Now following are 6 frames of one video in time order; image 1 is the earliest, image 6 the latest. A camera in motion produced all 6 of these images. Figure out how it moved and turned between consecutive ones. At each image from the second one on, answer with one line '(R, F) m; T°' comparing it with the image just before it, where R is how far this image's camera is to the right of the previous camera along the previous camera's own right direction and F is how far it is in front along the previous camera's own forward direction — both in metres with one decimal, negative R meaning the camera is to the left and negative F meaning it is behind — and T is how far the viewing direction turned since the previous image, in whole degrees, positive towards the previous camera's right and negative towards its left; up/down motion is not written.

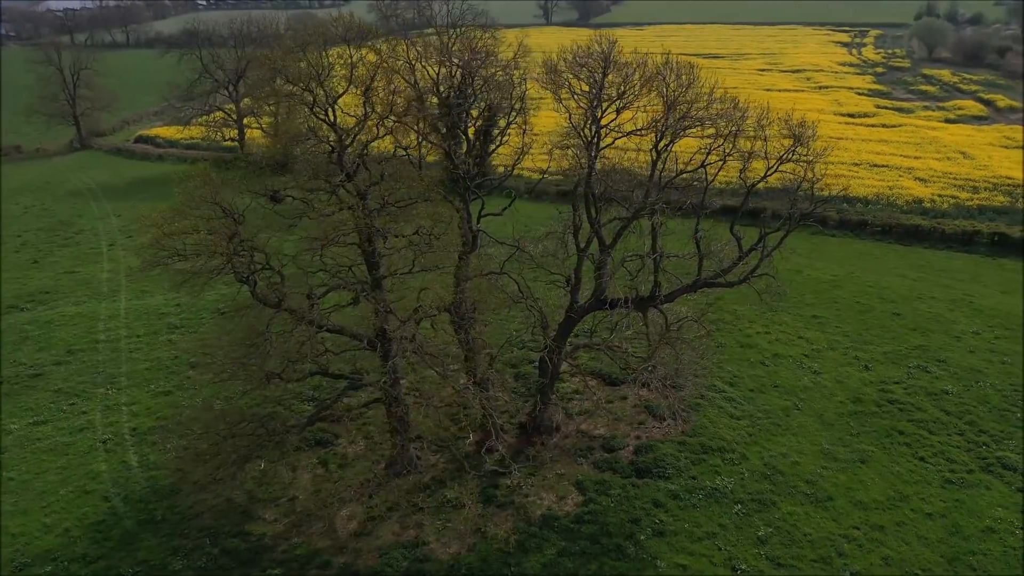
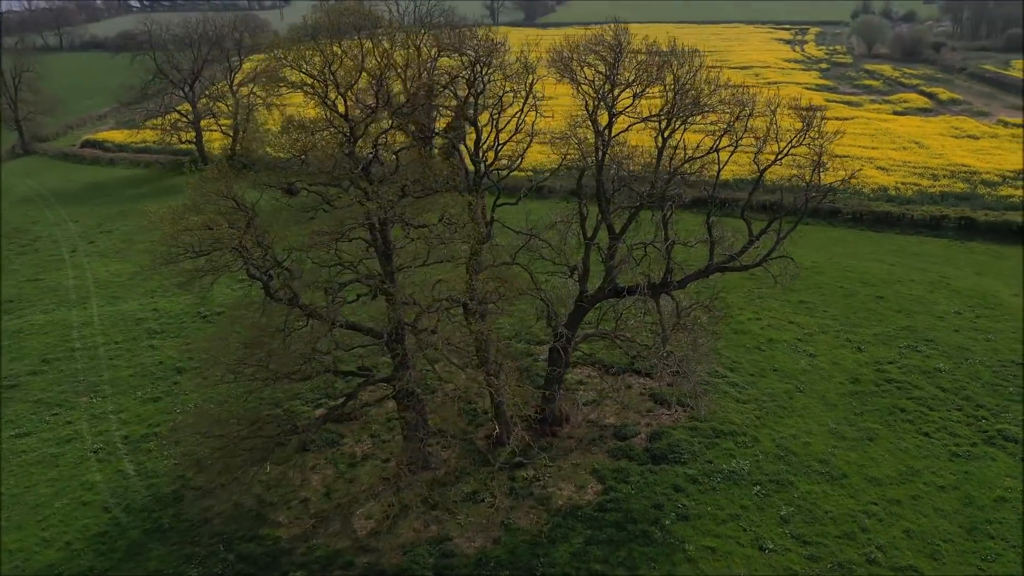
(-1.3, +0.2) m; +4°
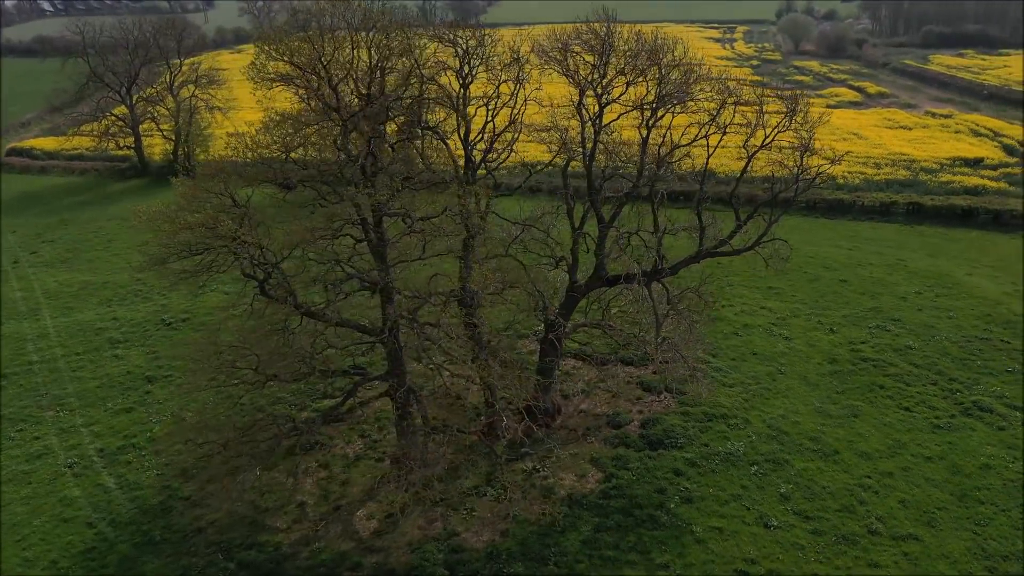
(-1.1, +0.1) m; +5°
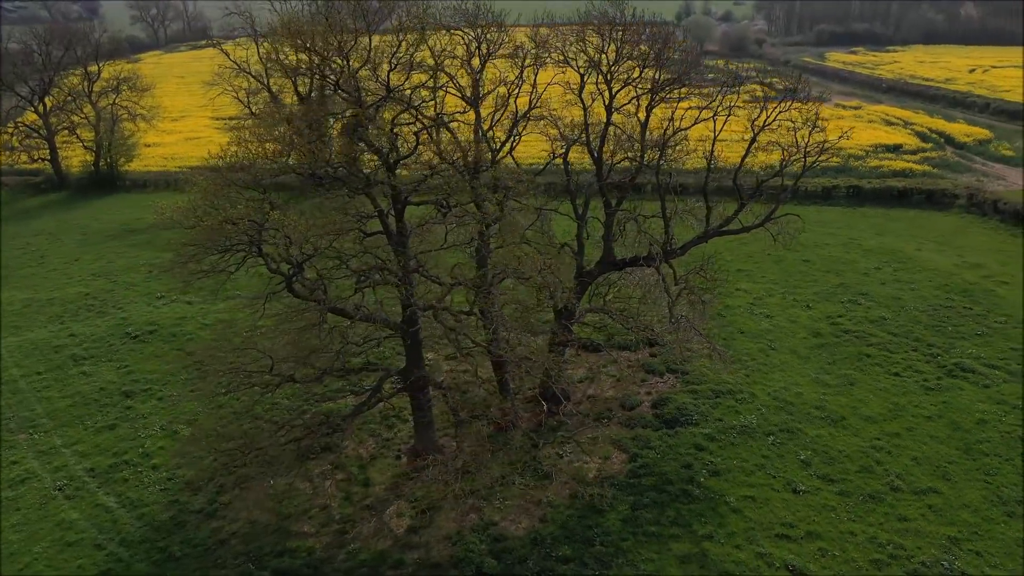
(-2.1, +0.1) m; +6°
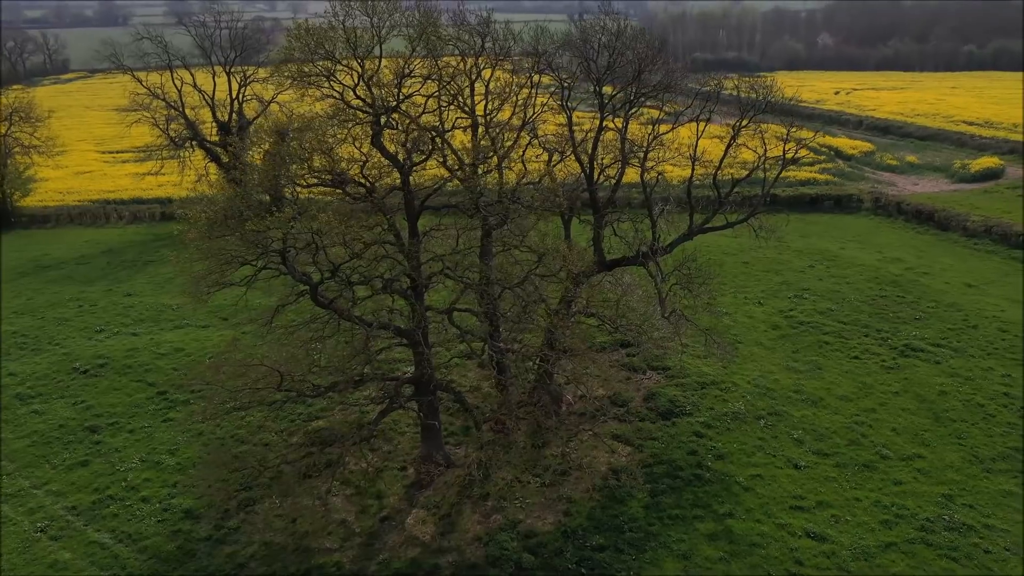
(-2.3, -0.1) m; +8°
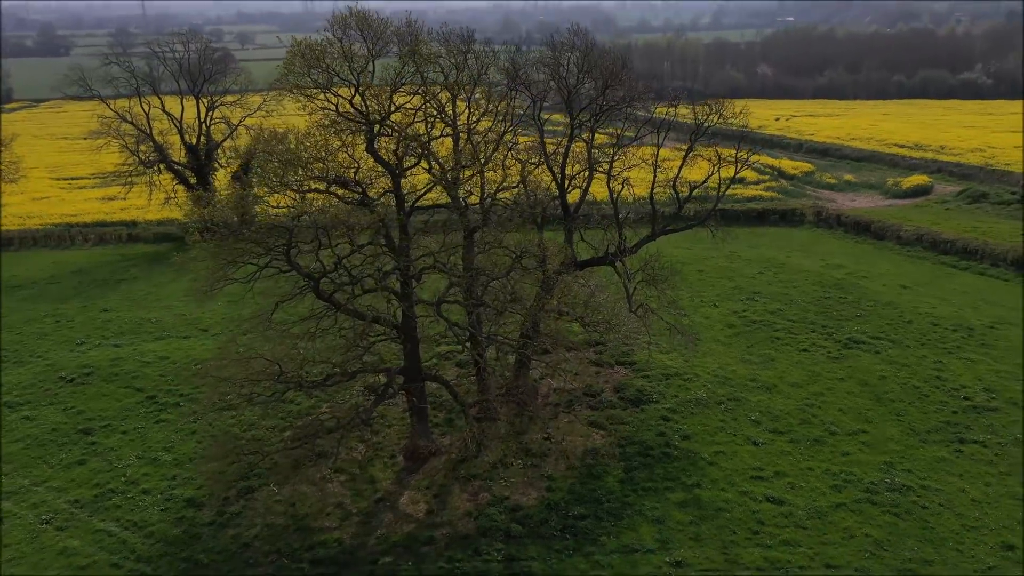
(-0.6, -1.3) m; +3°
